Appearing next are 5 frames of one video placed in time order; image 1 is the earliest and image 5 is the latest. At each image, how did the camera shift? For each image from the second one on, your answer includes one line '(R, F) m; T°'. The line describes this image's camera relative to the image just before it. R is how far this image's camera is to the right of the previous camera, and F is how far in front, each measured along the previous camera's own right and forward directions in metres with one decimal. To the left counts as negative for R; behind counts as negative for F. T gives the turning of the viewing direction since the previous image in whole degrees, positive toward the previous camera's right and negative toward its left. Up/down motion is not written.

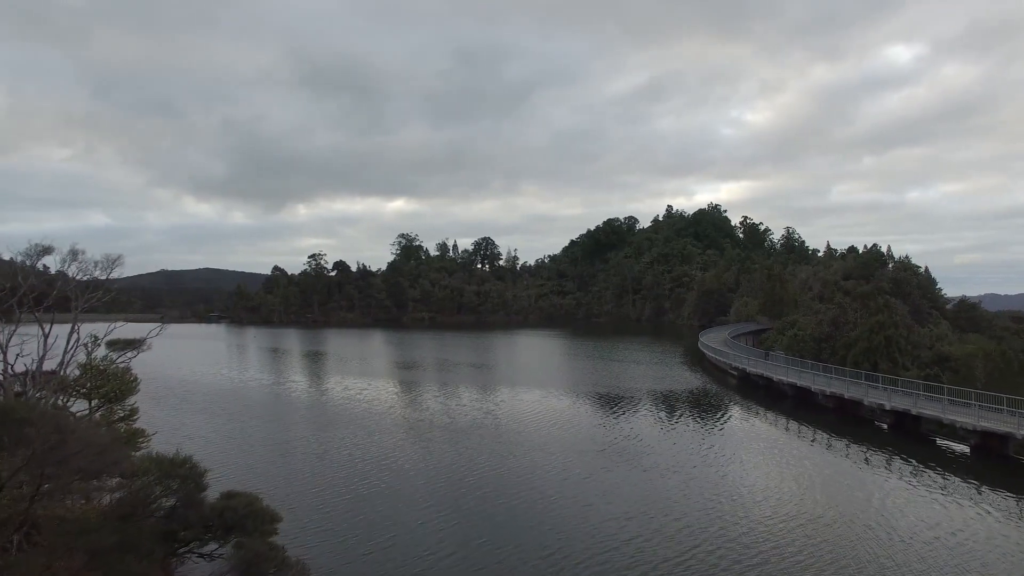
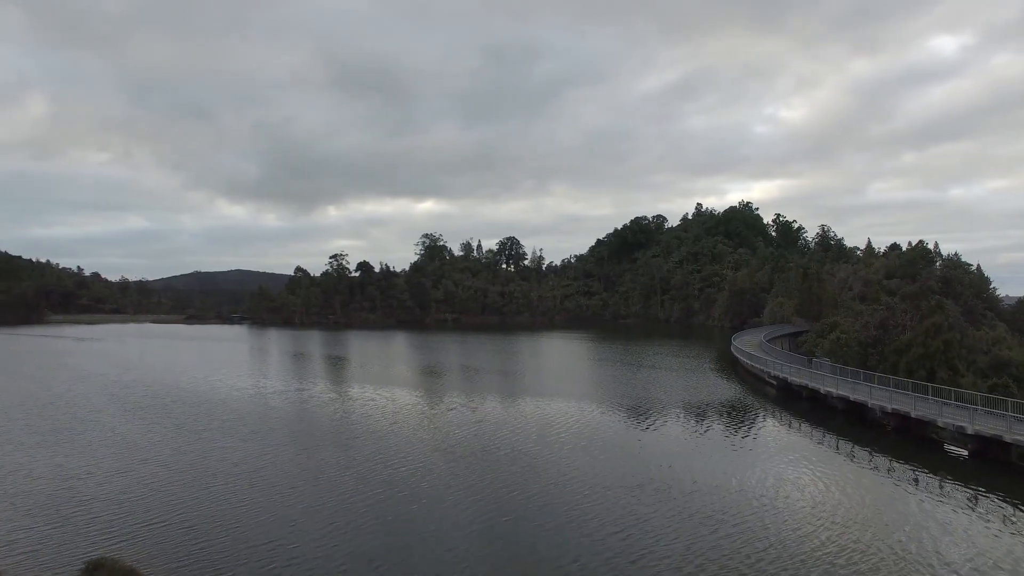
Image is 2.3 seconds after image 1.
(+0.6, +2.1) m; -3°
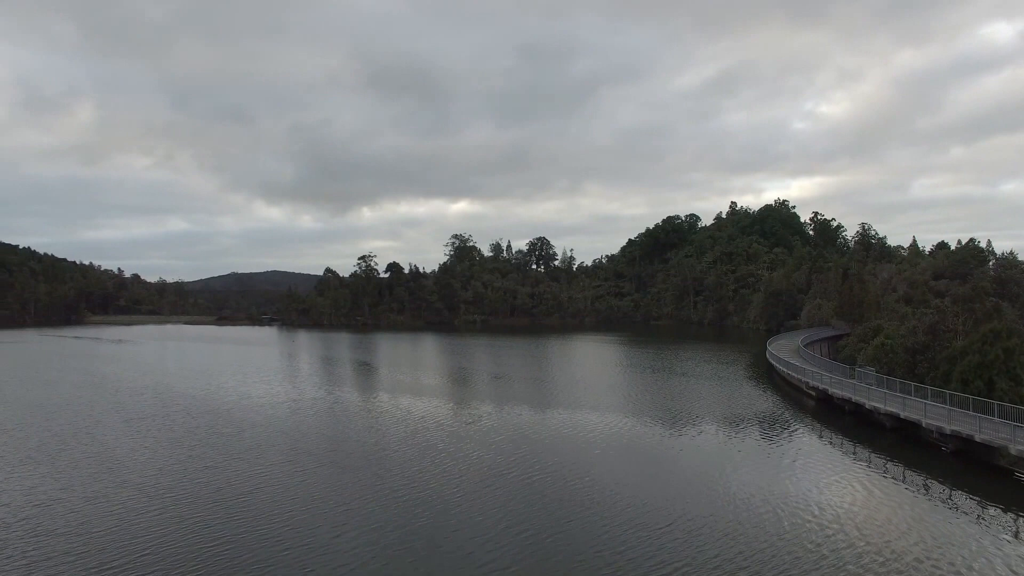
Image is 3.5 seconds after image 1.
(+0.5, +1.1) m; -3°
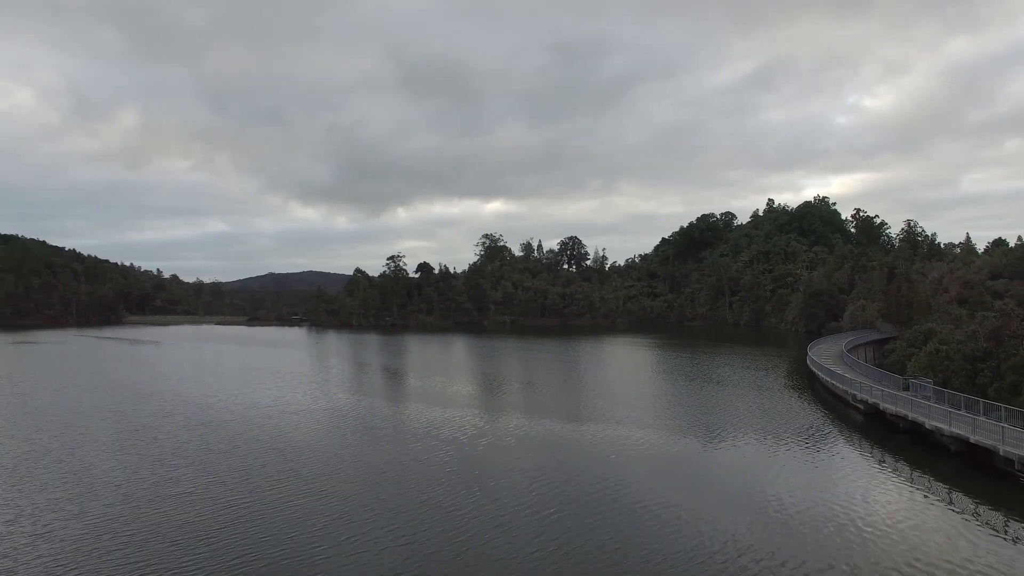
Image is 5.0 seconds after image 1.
(+0.5, +1.4) m; -3°
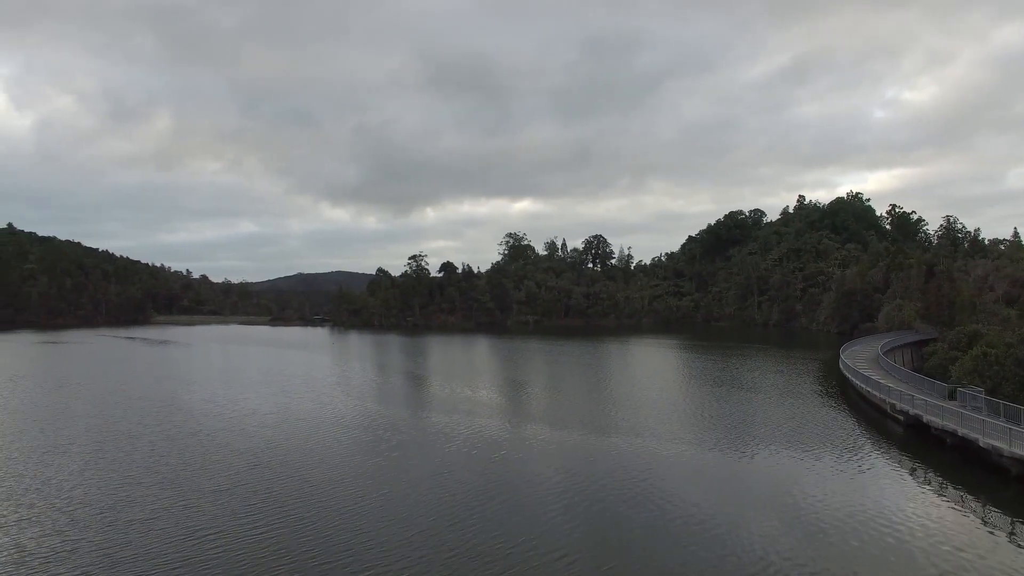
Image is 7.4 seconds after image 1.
(+0.5, +1.1) m; -3°
